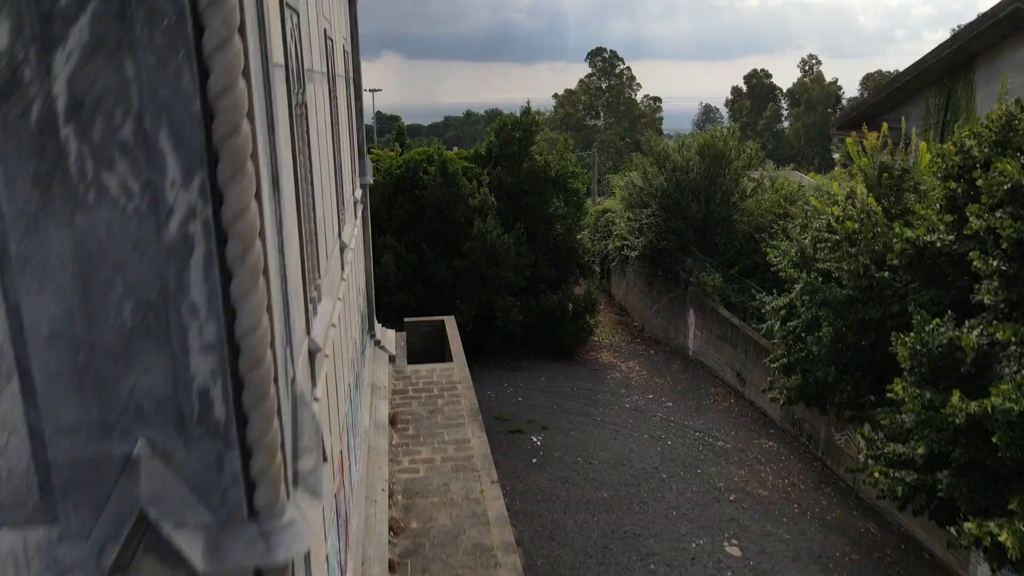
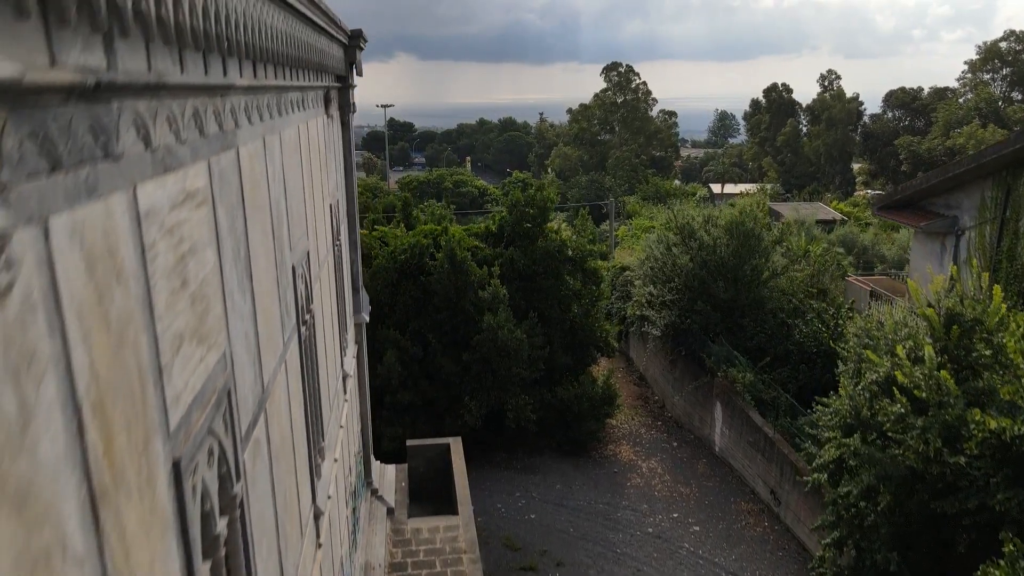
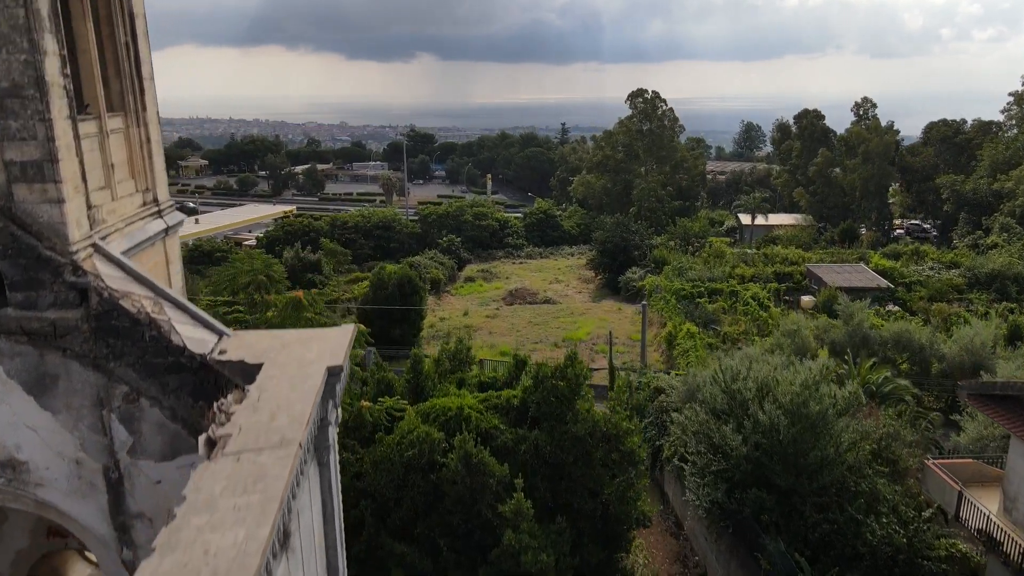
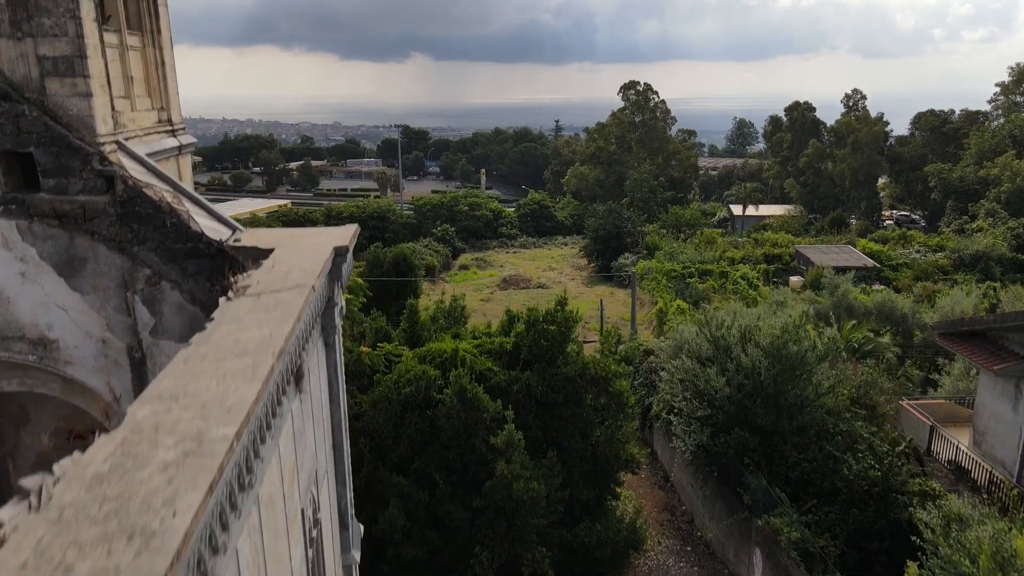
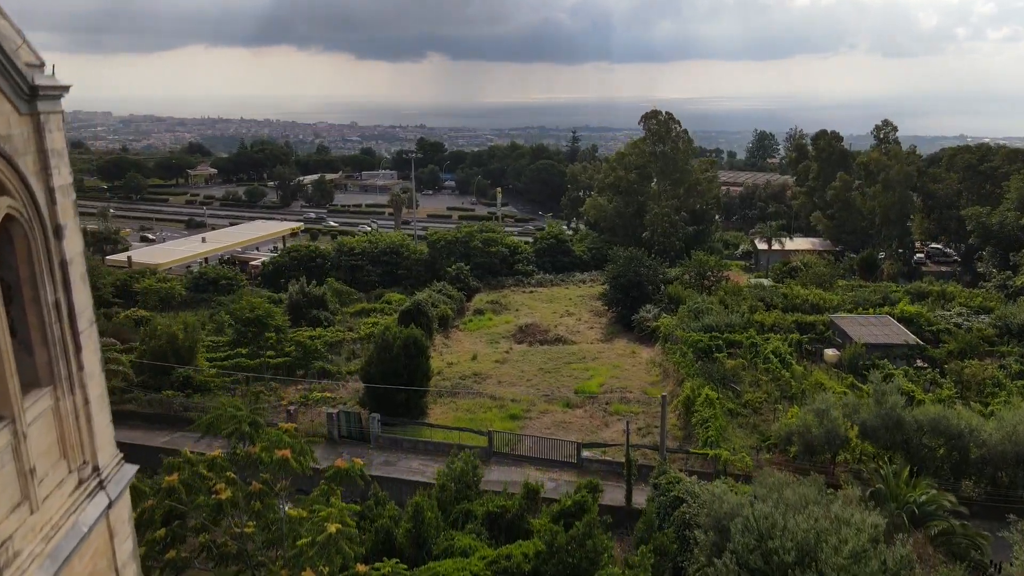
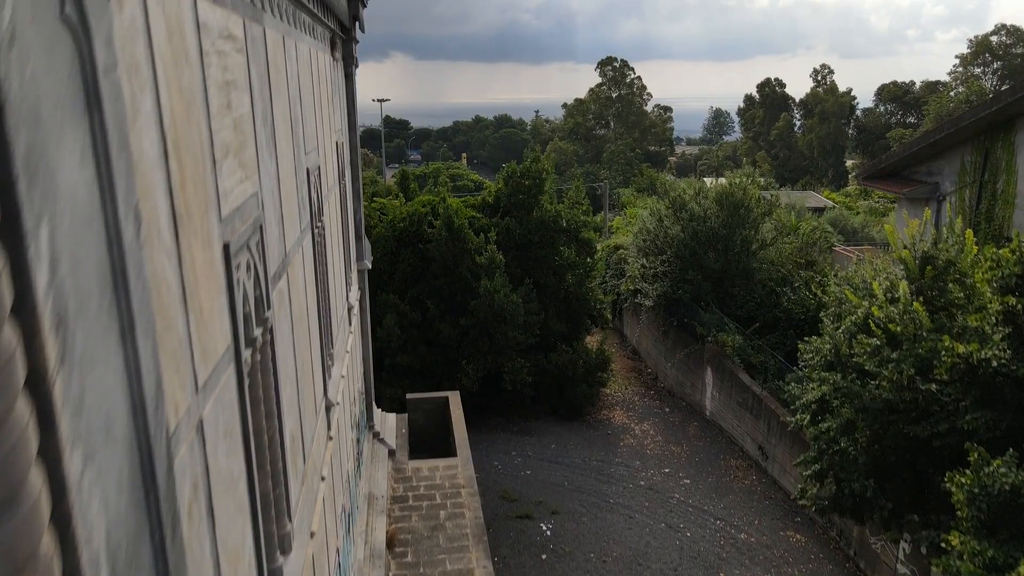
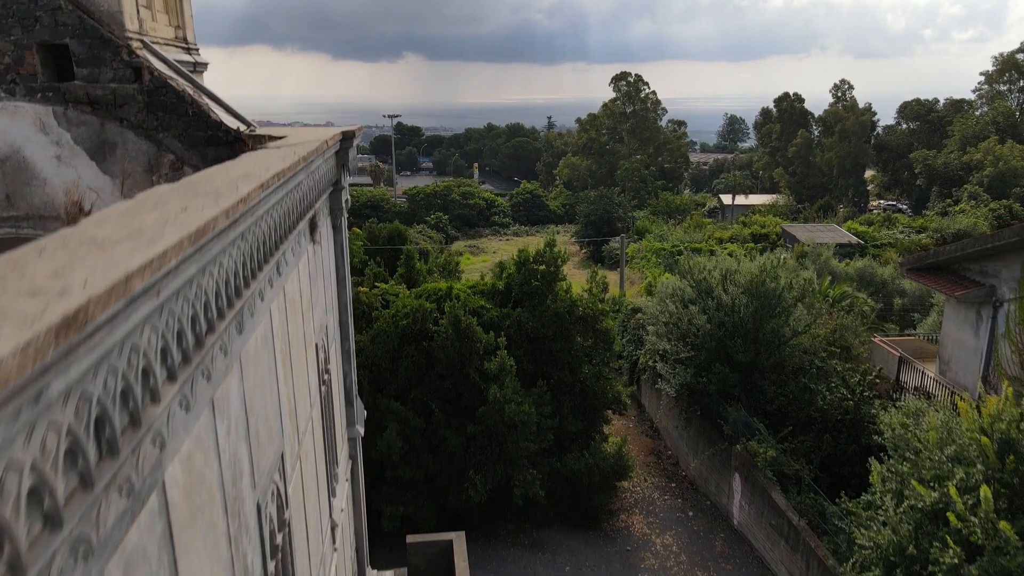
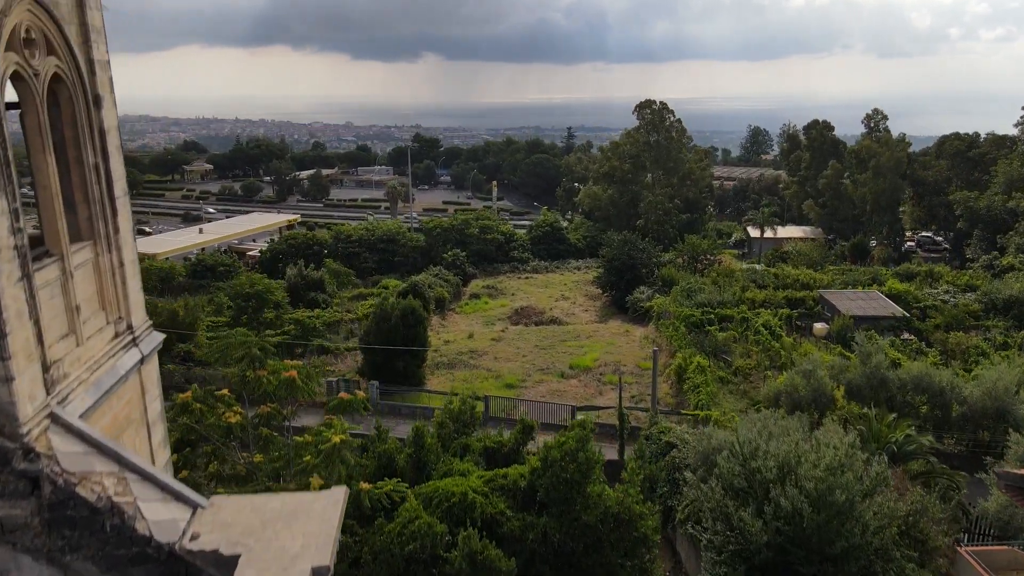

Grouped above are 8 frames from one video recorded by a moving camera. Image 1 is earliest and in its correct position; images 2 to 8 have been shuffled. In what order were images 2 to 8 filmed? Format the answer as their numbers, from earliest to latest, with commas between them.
6, 2, 7, 4, 3, 8, 5
